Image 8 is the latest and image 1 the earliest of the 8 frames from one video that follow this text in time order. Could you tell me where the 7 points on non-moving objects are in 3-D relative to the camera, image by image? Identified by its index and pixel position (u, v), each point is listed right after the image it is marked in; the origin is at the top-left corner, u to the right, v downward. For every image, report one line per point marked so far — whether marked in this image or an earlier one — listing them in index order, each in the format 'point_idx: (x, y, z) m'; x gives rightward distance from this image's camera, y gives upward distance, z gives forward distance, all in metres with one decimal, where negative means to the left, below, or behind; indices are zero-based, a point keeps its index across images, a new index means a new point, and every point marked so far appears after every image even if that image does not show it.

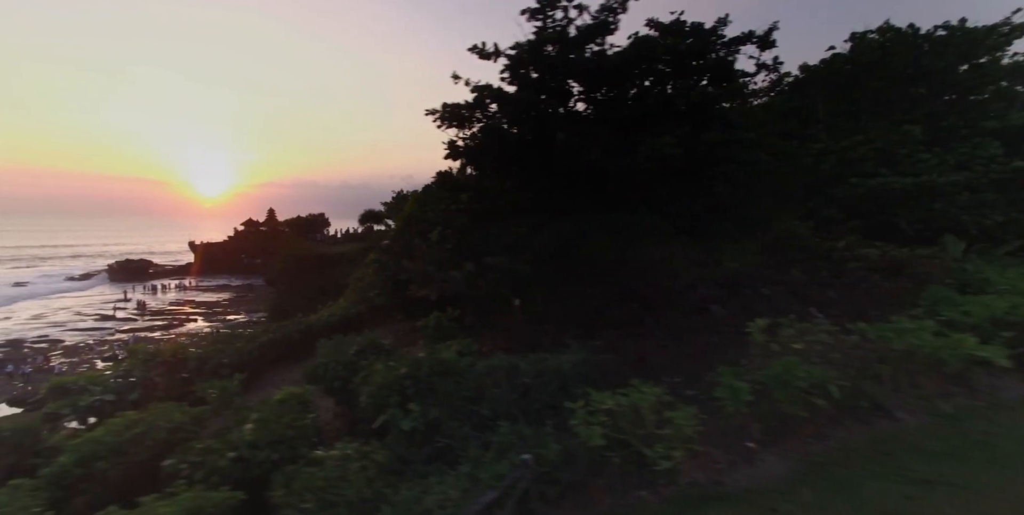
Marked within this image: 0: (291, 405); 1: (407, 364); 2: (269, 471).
0: (-1.9, -1.2, +3.9) m
1: (-0.9, -0.9, +3.8) m
2: (-1.6, -1.4, +3.0) m
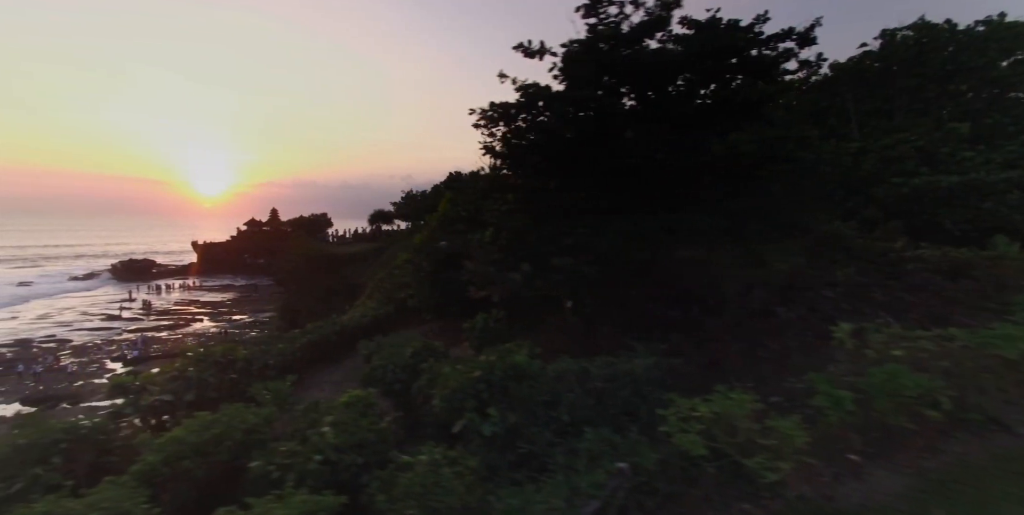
0: (-1.3, -1.2, +3.9) m
1: (-0.3, -0.9, +3.7) m
2: (-1.0, -1.4, +3.0) m
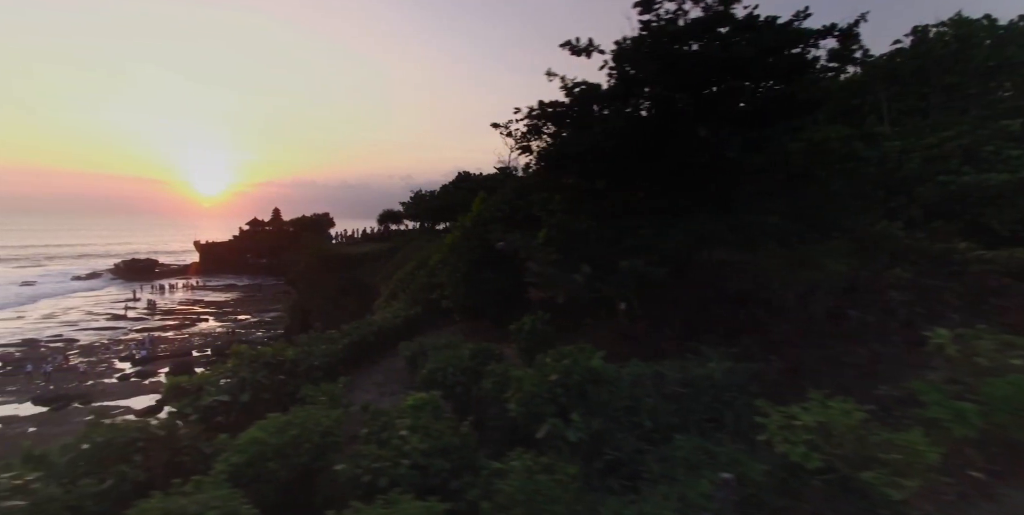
0: (-0.7, -1.3, +3.8) m
1: (+0.3, -0.9, +3.7) m
2: (-0.4, -1.4, +2.9) m
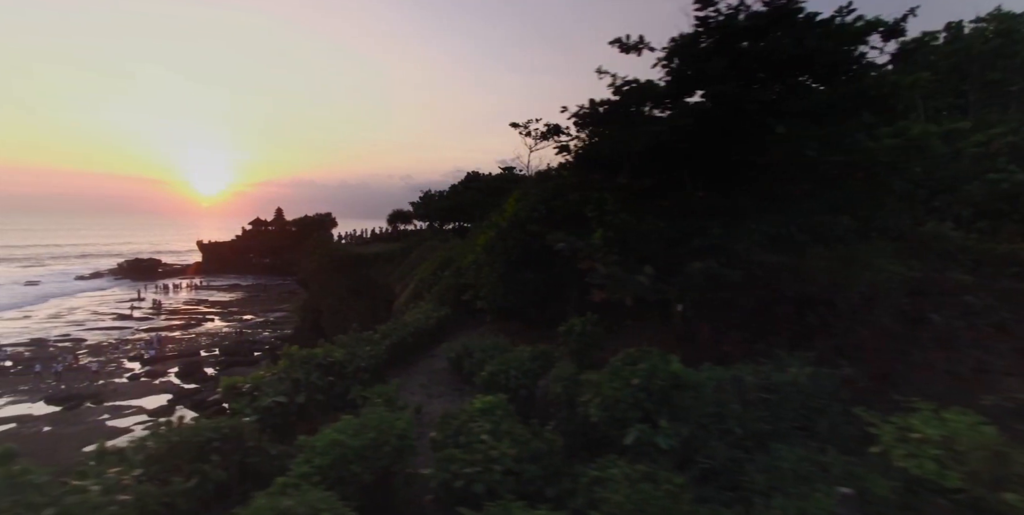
0: (-0.1, -1.3, +3.8) m
1: (+0.9, -0.9, +3.6) m
2: (+0.2, -1.4, +2.8) m
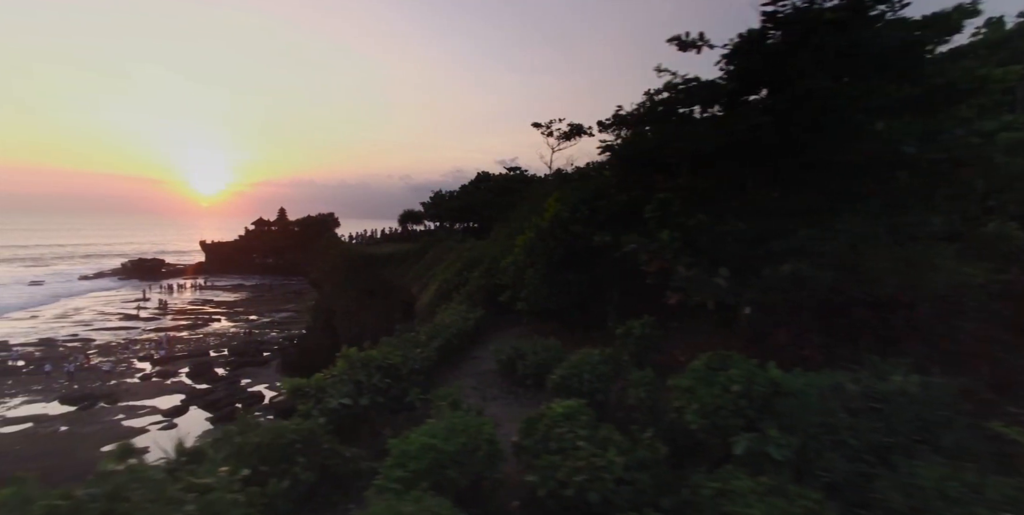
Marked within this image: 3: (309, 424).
0: (+0.5, -1.3, +3.7) m
1: (+1.6, -0.9, +3.5) m
2: (+0.9, -1.4, +2.7) m
3: (-1.8, -1.4, +4.0) m
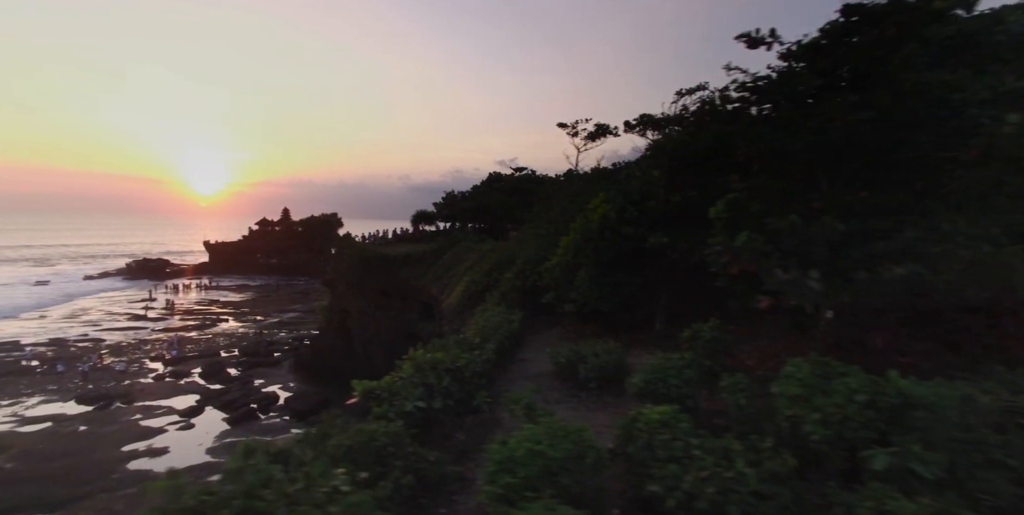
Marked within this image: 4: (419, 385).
0: (+1.3, -1.3, +3.6) m
1: (+2.3, -0.9, +3.4) m
2: (+1.6, -1.4, +2.6) m
3: (-1.0, -1.5, +4.0) m
4: (-1.0, -1.4, +5.0) m
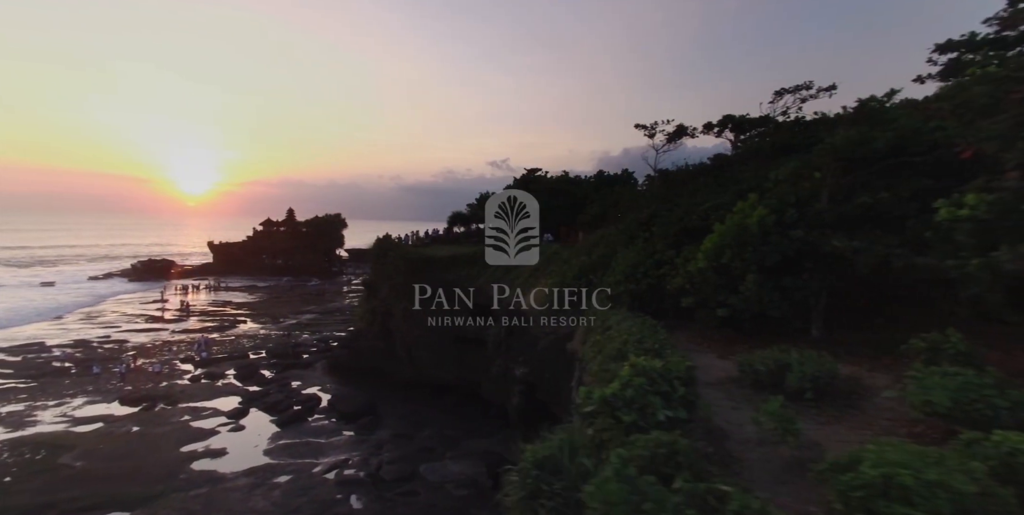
0: (+3.9, -1.4, +3.4) m
1: (+4.9, -1.0, +3.1) m
2: (+4.1, -1.5, +2.4) m
3: (+1.6, -1.5, +3.8) m
4: (+1.6, -1.5, +4.9) m
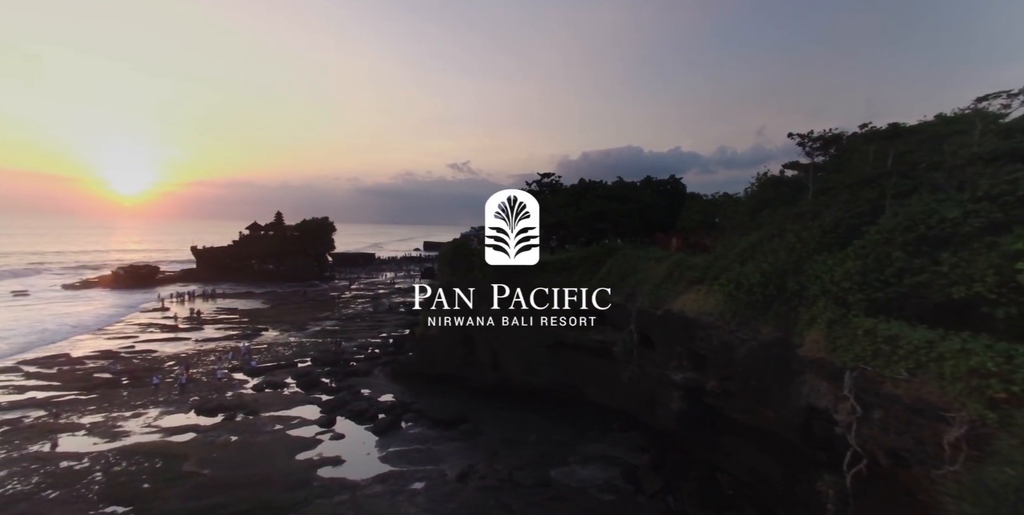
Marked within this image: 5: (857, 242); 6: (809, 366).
0: (+9.7, -1.5, +3.5) m
1: (+10.7, -1.1, +3.2) m
2: (+10.0, -1.6, +2.5) m
3: (+7.5, -1.7, +4.1) m
4: (+7.5, -1.7, +5.1) m
5: (+10.5, +0.5, +14.1) m
6: (+8.0, -2.9, +12.3) m
